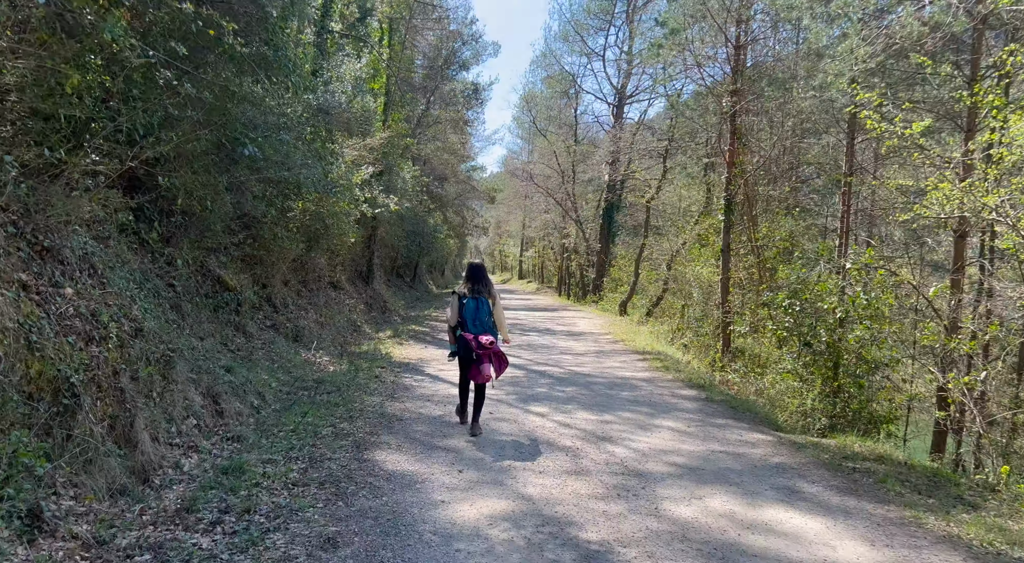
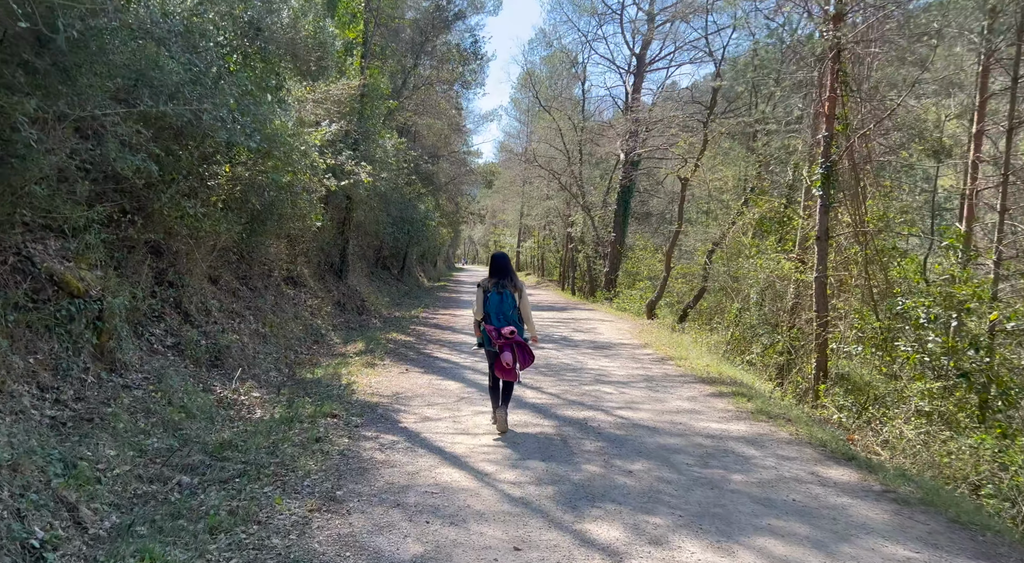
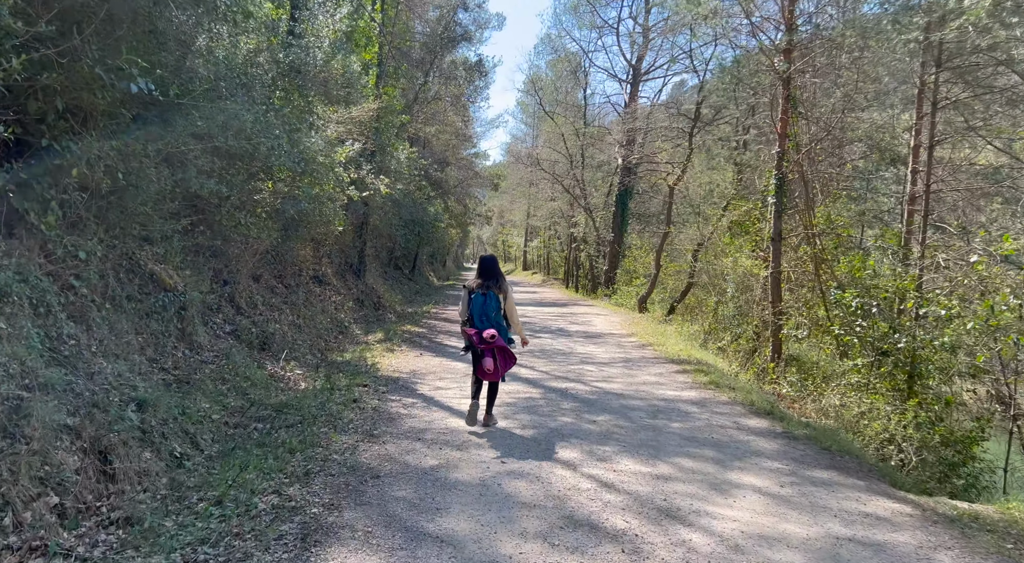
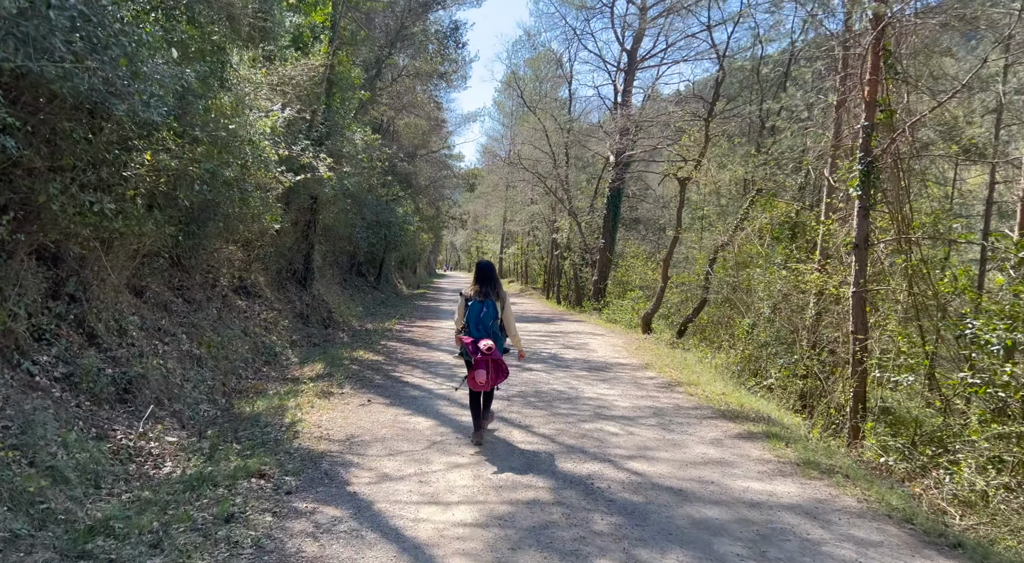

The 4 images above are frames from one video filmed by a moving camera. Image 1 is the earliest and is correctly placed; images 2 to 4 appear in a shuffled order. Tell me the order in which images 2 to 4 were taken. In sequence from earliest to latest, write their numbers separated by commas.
3, 2, 4
